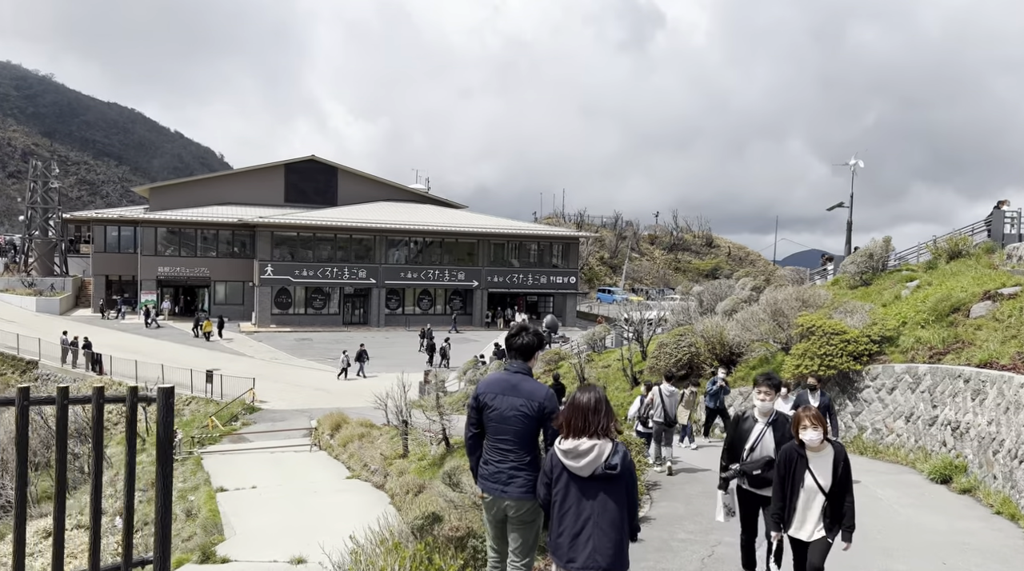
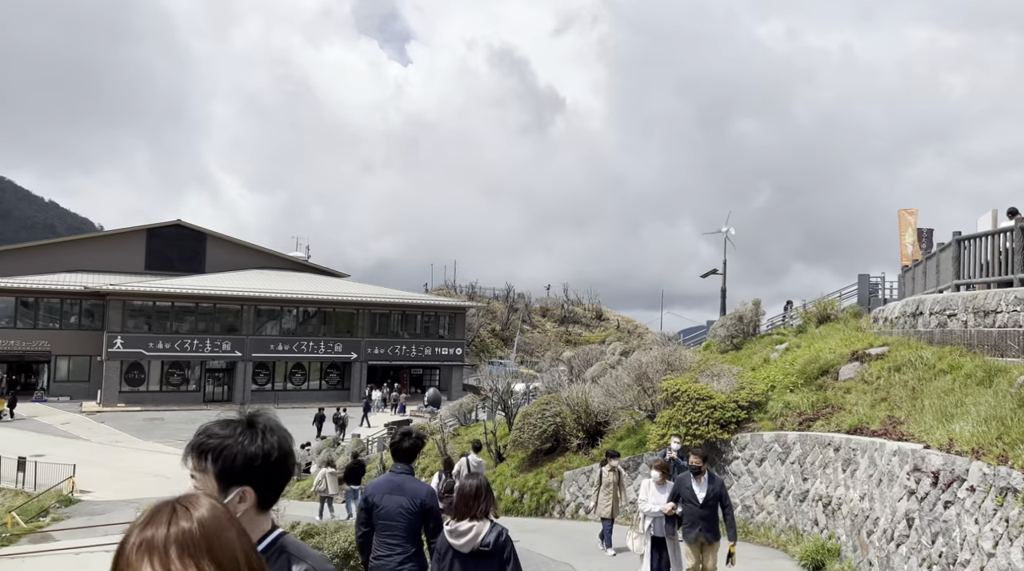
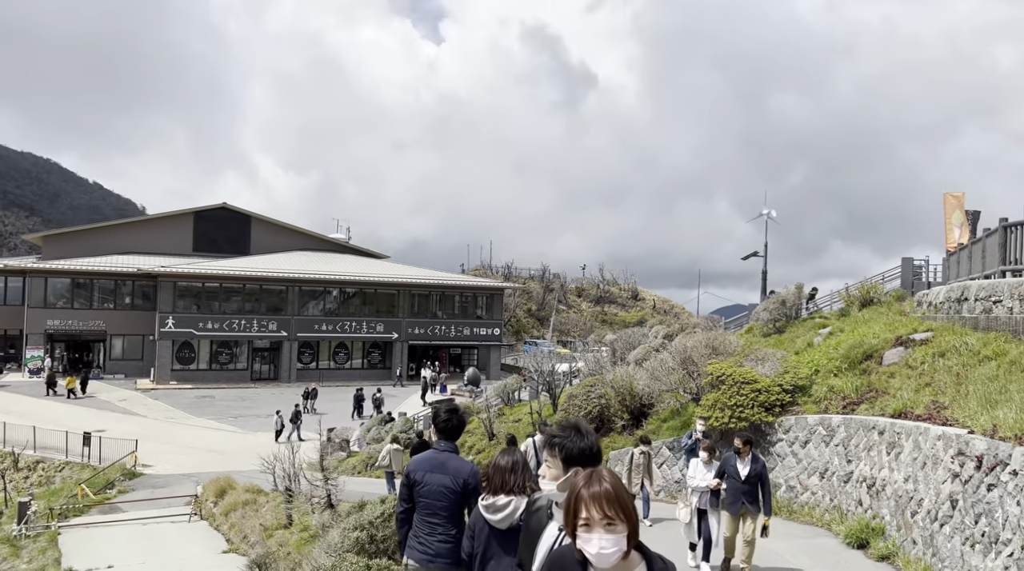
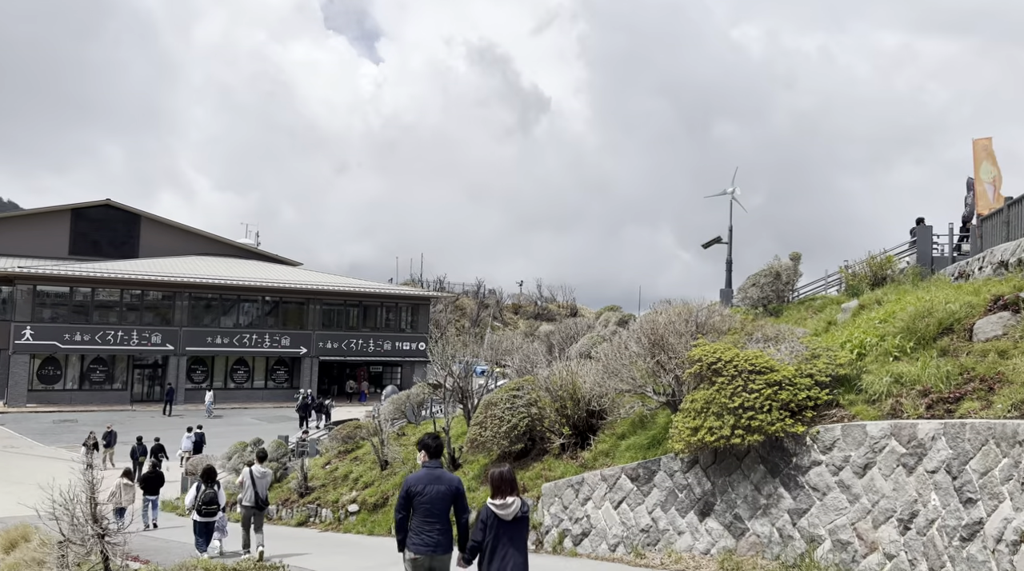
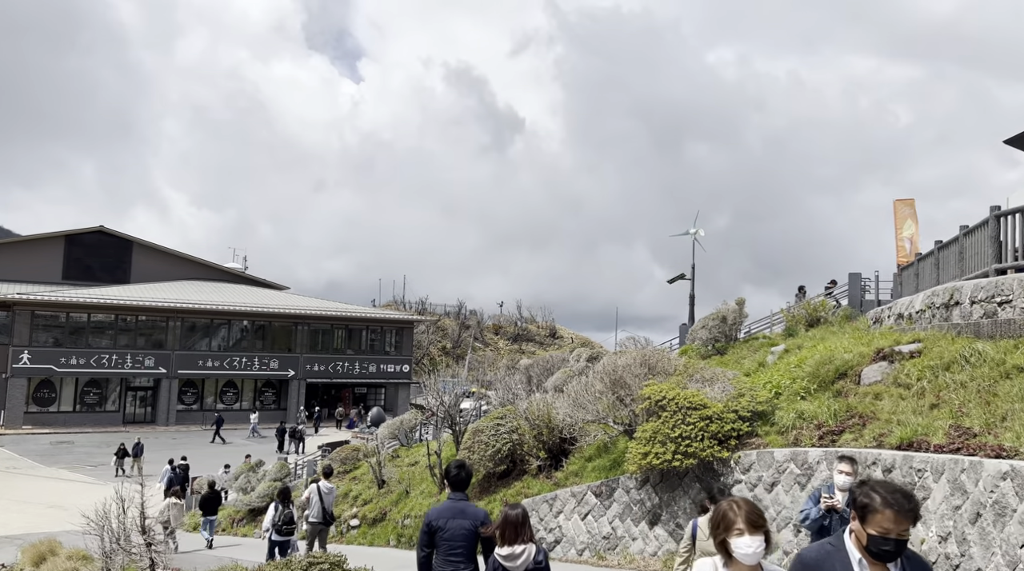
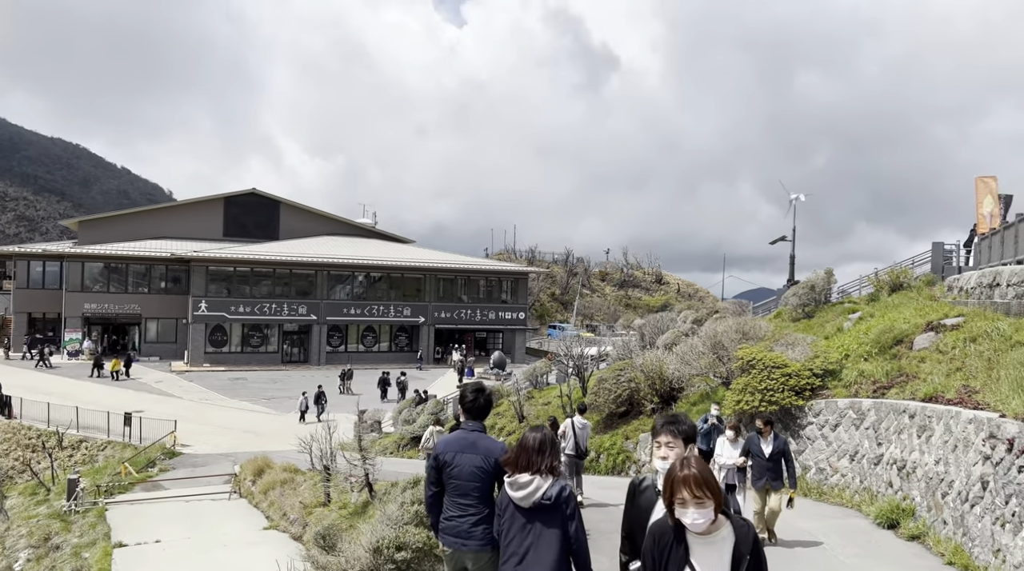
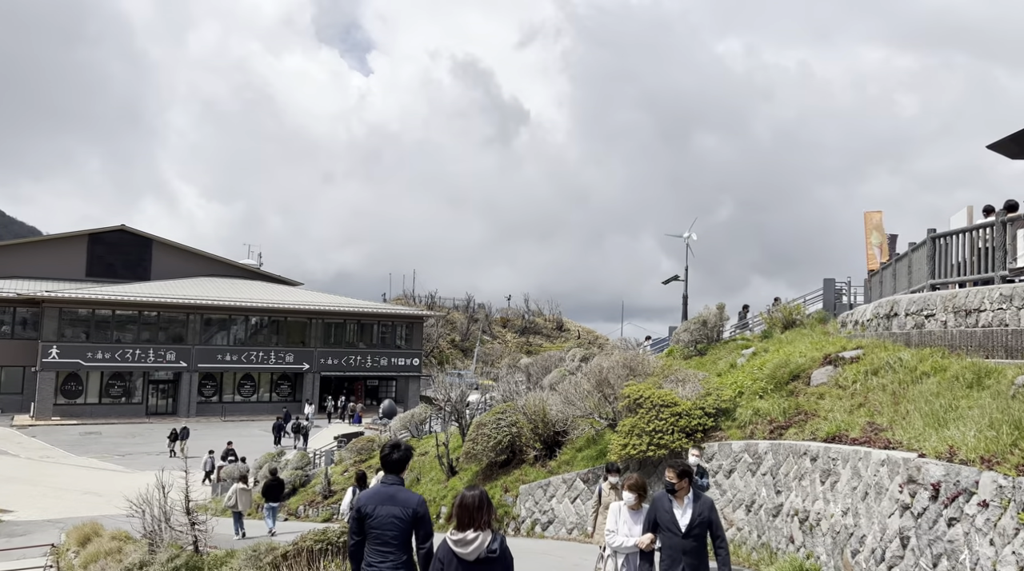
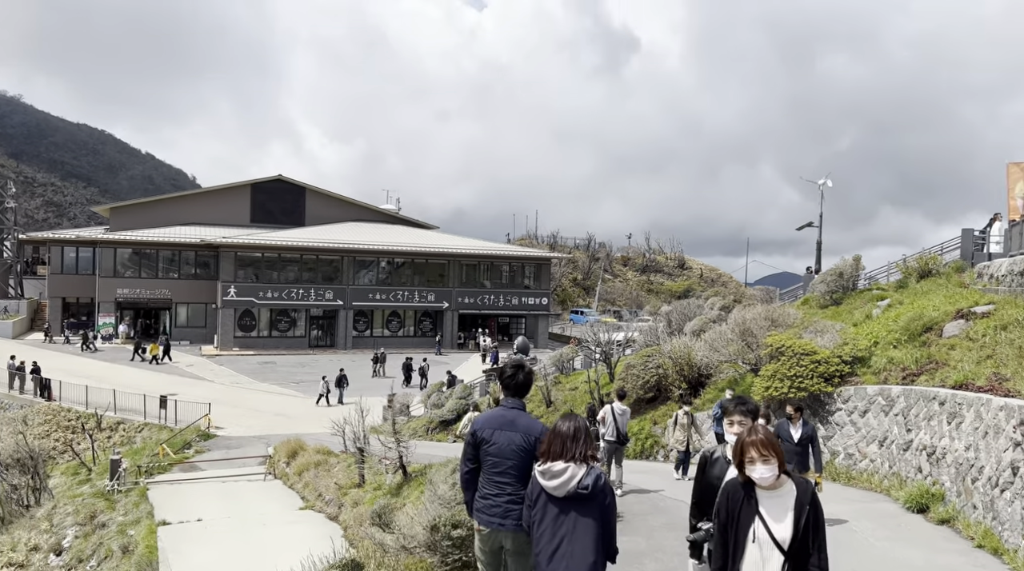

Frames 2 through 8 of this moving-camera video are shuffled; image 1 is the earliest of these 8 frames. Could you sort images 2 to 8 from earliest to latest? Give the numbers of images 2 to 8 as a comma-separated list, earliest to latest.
8, 6, 3, 2, 7, 5, 4
